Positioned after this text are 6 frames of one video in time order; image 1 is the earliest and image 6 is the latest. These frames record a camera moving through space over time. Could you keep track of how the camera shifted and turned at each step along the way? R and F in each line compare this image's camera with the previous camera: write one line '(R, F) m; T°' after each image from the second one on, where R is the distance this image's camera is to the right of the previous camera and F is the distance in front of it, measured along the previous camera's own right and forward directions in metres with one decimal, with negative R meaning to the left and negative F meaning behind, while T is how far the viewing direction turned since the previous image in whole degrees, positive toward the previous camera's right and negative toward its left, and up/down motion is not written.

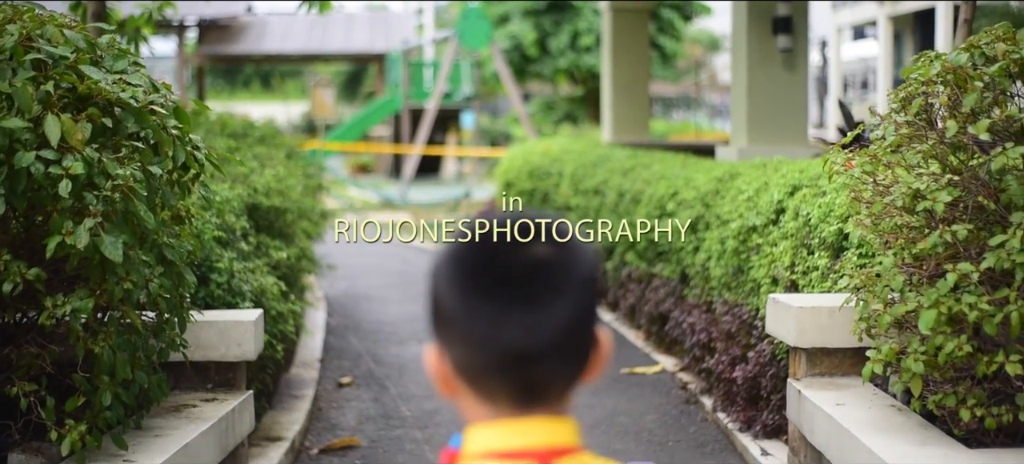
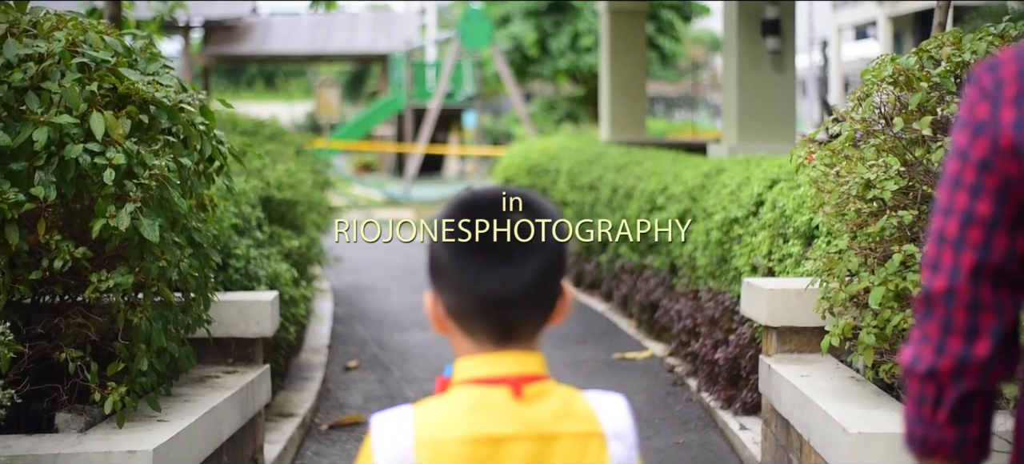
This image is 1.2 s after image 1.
(0.0, -0.4) m; 0°
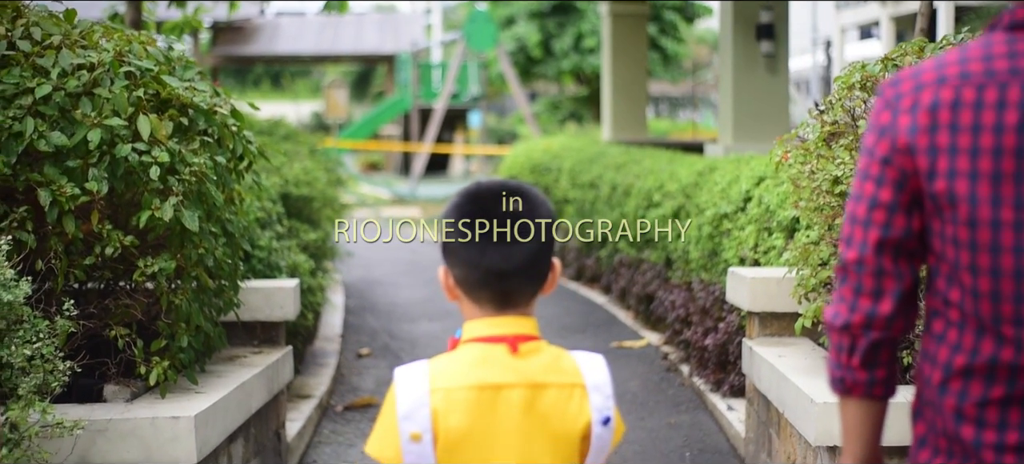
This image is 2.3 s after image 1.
(0.0, -0.4) m; 0°
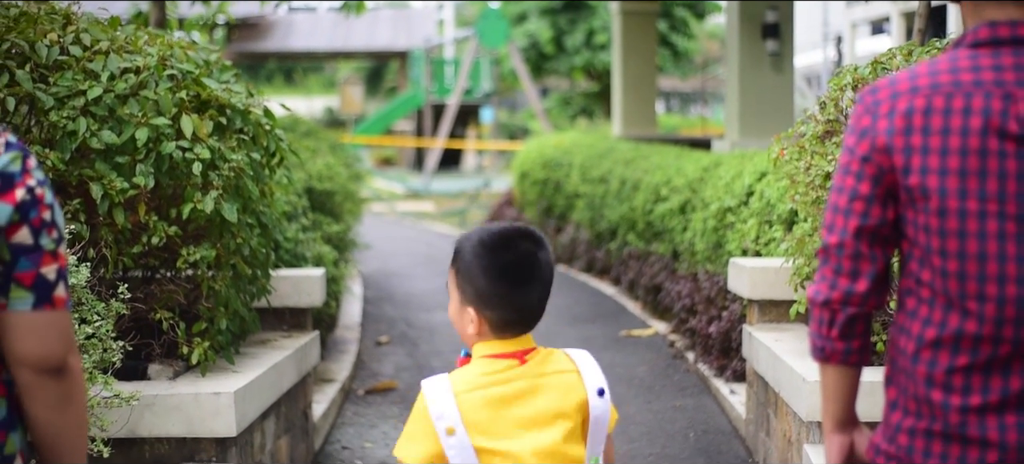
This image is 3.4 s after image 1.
(0.0, -0.3) m; -1°
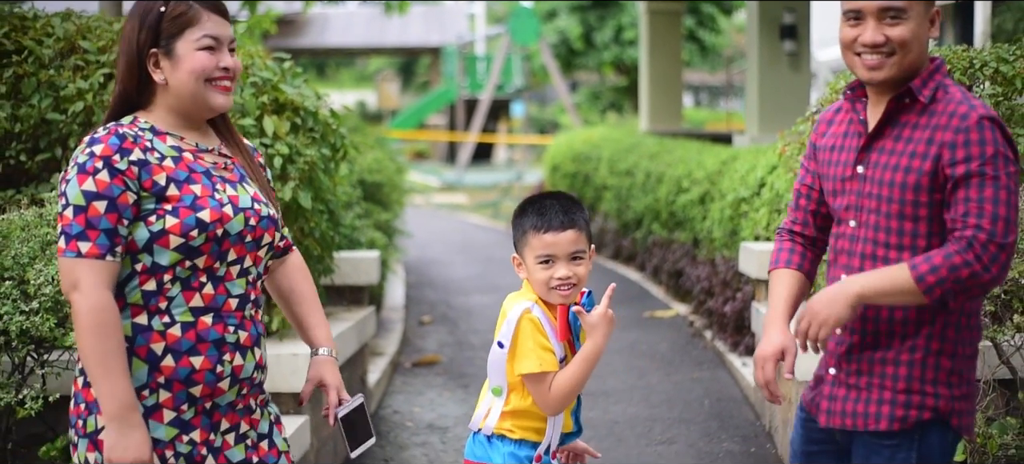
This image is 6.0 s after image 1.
(0.0, -0.7) m; -1°
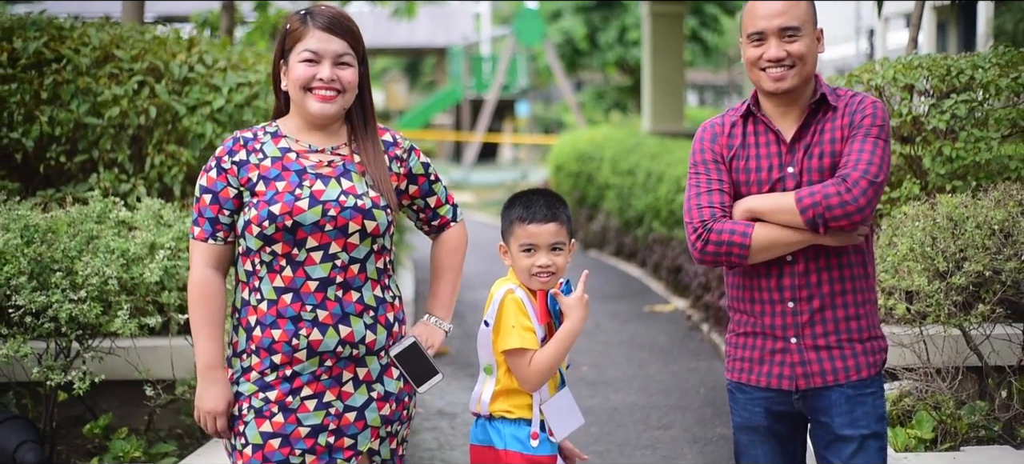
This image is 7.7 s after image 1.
(0.0, -0.4) m; 0°
